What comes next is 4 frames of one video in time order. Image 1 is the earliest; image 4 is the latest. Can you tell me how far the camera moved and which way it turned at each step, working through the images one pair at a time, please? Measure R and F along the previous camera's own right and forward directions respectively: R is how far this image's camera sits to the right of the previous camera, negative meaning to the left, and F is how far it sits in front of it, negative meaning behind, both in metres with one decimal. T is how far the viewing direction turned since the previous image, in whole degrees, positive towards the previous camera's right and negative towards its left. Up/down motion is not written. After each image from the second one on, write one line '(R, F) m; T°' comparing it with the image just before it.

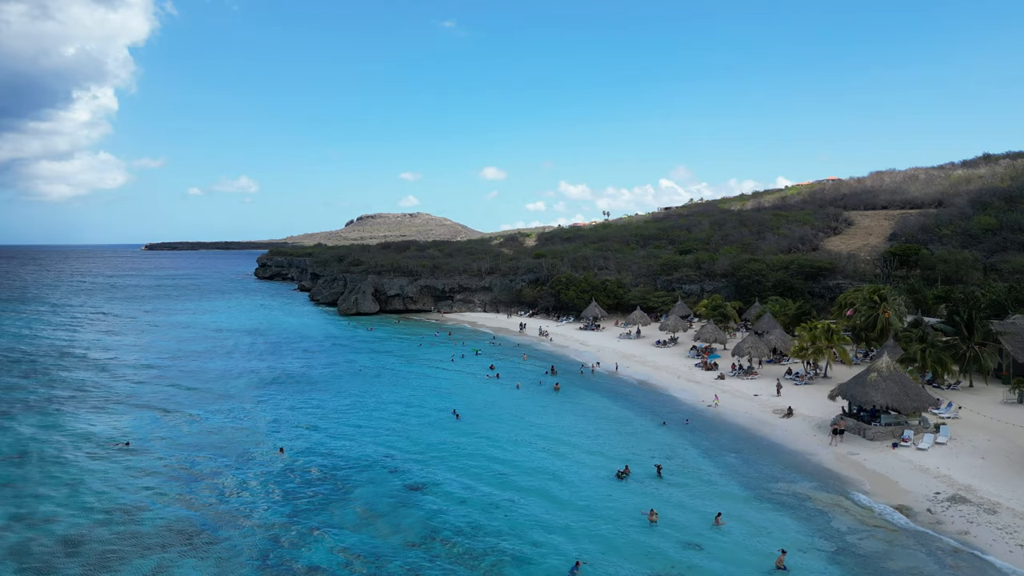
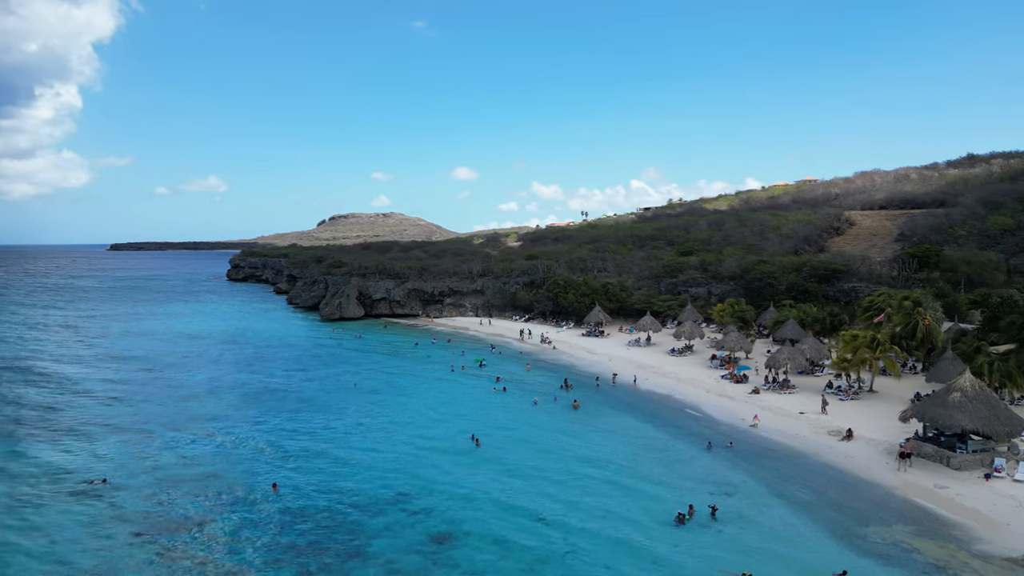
(-2.1, +3.7) m; +2°
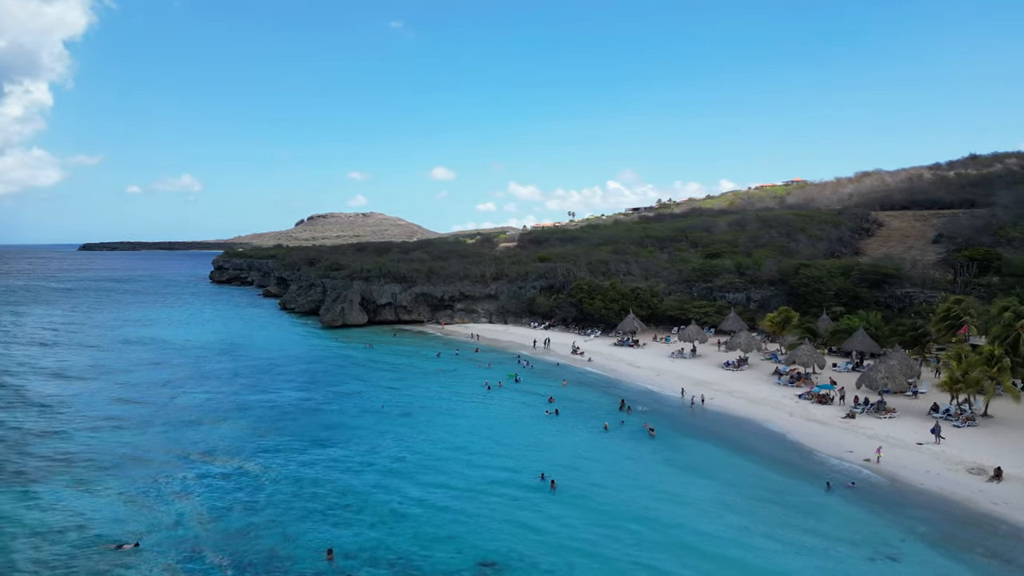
(-3.9, +4.5) m; +2°
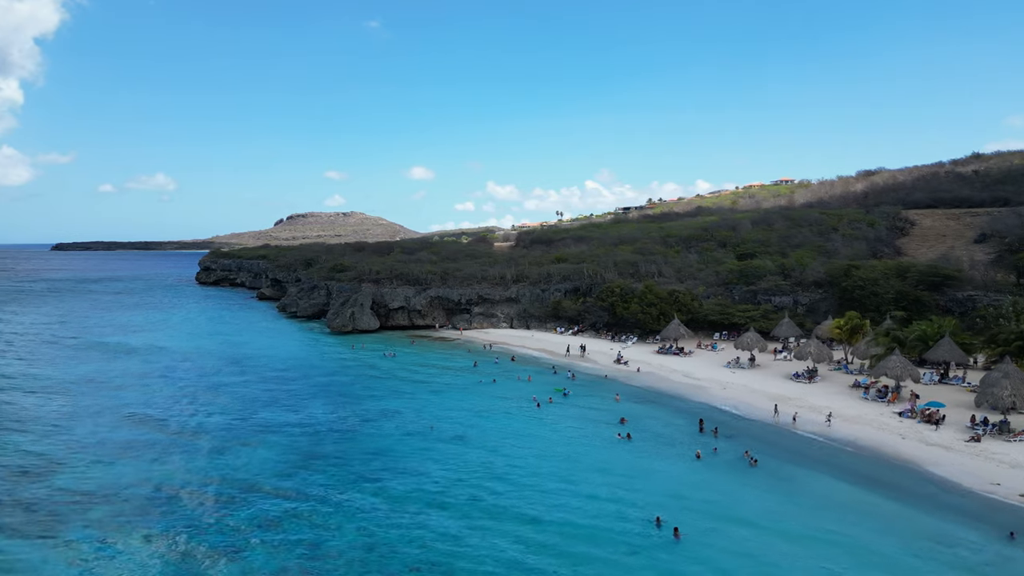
(-4.2, +3.9) m; +2°
